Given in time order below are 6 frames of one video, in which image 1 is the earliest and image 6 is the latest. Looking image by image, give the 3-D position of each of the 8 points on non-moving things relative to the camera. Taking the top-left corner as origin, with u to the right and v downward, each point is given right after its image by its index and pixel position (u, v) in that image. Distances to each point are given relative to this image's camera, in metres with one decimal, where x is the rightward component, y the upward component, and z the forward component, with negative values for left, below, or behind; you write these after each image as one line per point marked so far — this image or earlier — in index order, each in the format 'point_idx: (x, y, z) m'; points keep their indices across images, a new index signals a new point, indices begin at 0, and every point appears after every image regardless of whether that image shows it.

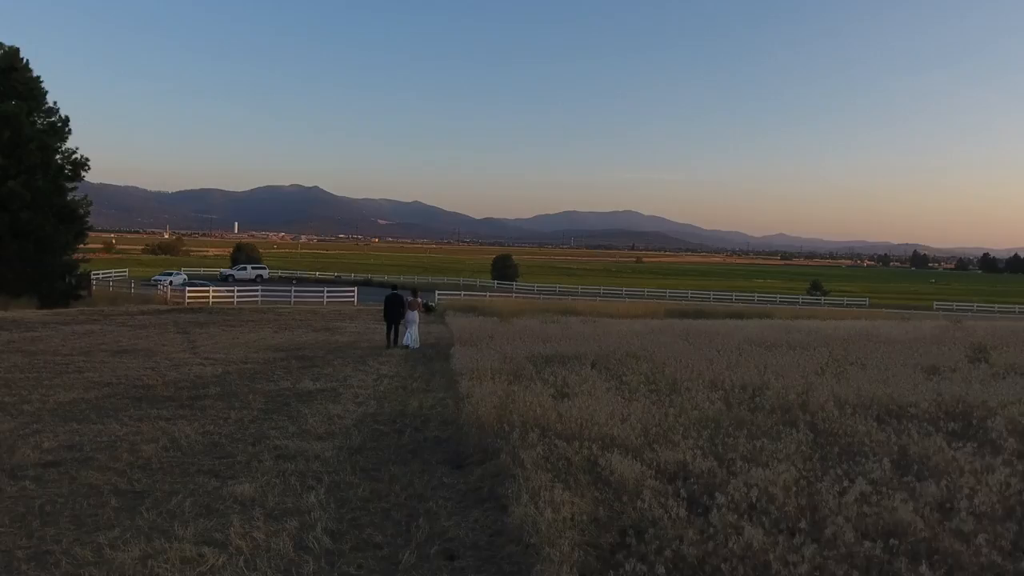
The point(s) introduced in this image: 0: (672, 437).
0: (+1.2, -1.1, +5.4) m
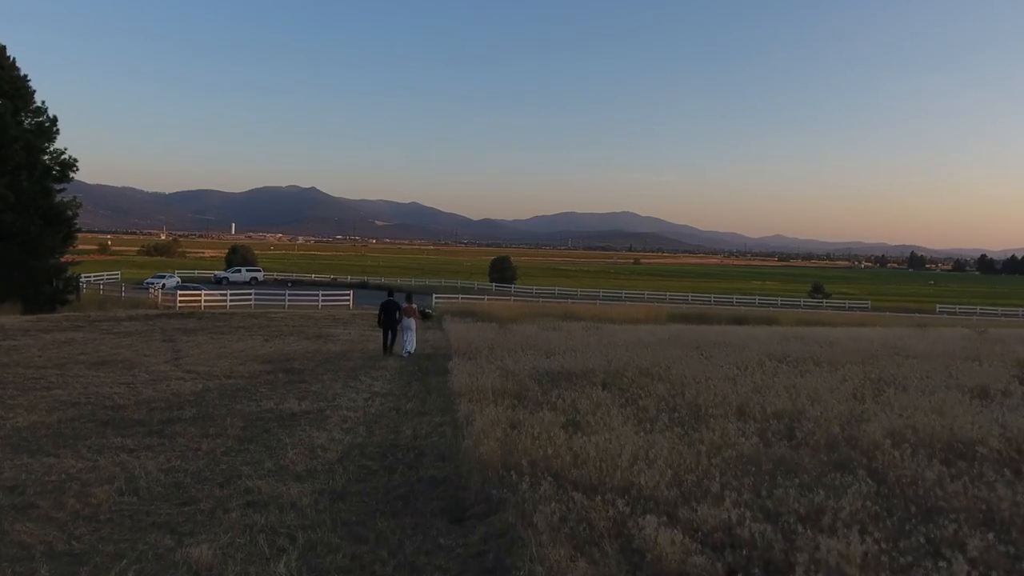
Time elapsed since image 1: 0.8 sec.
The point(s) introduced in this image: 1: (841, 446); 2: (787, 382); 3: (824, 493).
0: (+1.3, -1.3, +4.6) m
1: (+2.6, -1.2, +5.5) m
2: (+3.3, -1.1, +8.3) m
3: (+1.9, -1.3, +4.4) m
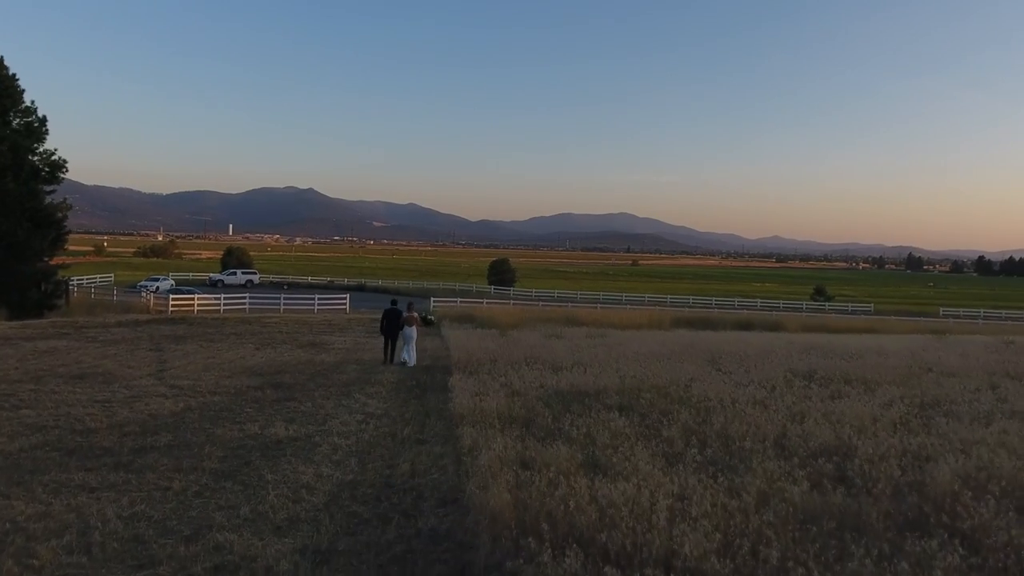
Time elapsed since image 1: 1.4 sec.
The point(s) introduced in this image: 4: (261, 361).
0: (+1.4, -1.4, +3.8) m
1: (+2.7, -1.4, +4.7) m
2: (+3.3, -1.3, +7.5) m
3: (+2.0, -1.4, +3.6) m
4: (-5.9, -1.7, +16.4) m
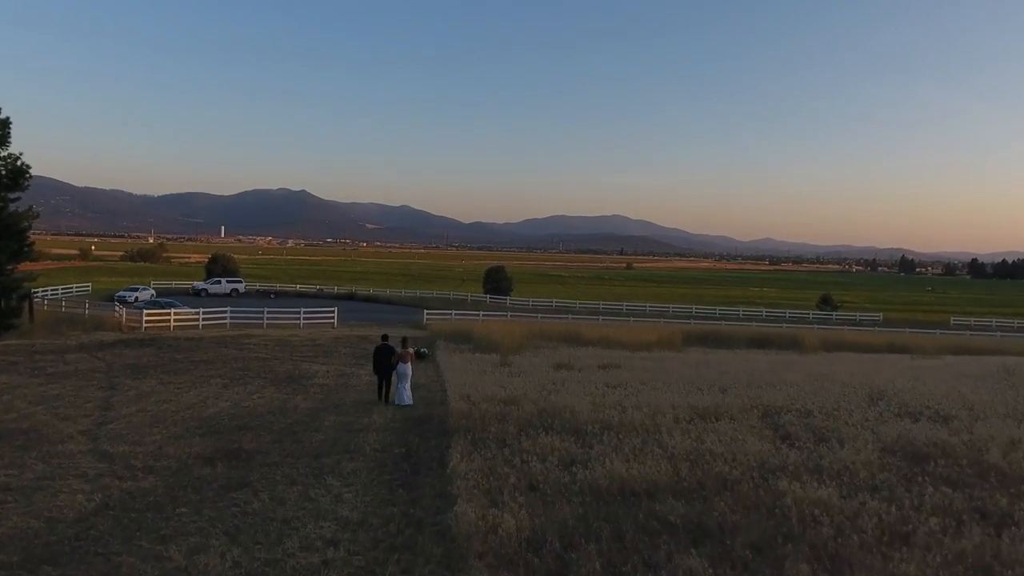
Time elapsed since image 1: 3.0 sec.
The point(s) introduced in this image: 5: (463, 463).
0: (+1.7, -2.1, +1.4) m
1: (+2.9, -2.0, +2.4) m
2: (+3.6, -1.9, +5.2) m
3: (+2.3, -2.1, +1.2) m
4: (-5.7, -2.3, +13.9) m
5: (-0.6, -2.1, +8.5) m
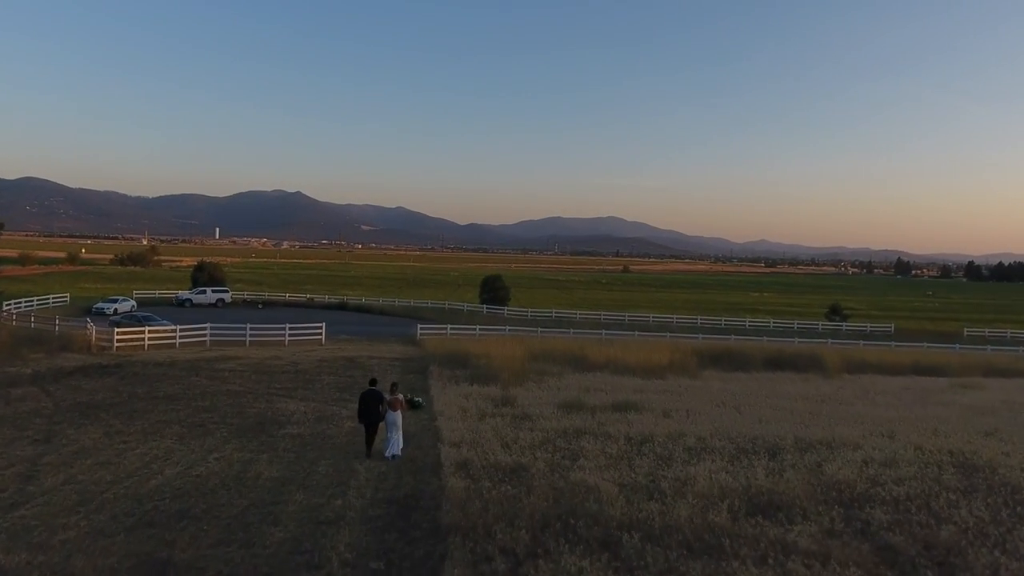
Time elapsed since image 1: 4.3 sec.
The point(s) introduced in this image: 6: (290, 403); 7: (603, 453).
0: (+1.8, -2.8, -0.9) m
1: (+3.1, -2.7, 0.0) m
2: (+3.7, -2.6, +2.8) m
3: (+2.5, -2.8, -1.1) m
4: (-5.6, -3.1, +11.5) m
5: (-0.4, -2.8, +6.1) m
6: (-5.9, -3.1, +18.8) m
7: (+1.6, -2.8, +12.0) m
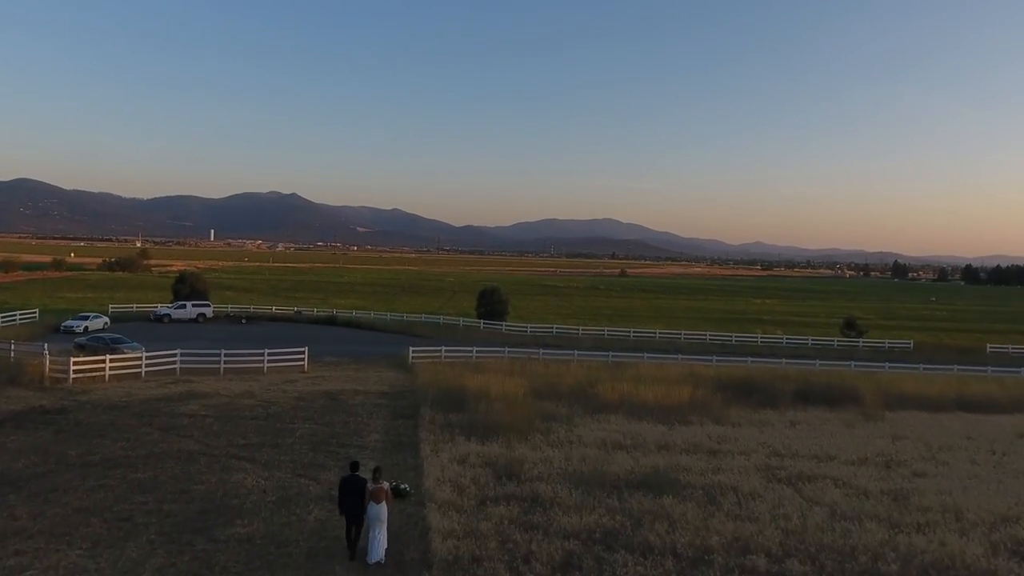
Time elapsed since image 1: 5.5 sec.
0: (+2.1, -3.7, -4.1) m
1: (+3.4, -3.7, -3.2) m
2: (+4.0, -3.6, -0.4) m
3: (+2.8, -3.7, -4.3) m
4: (-5.4, -4.1, +8.3) m
5: (-0.2, -3.8, +2.9) m
6: (-5.8, -4.1, +15.5) m
7: (+1.8, -3.8, +8.8) m
